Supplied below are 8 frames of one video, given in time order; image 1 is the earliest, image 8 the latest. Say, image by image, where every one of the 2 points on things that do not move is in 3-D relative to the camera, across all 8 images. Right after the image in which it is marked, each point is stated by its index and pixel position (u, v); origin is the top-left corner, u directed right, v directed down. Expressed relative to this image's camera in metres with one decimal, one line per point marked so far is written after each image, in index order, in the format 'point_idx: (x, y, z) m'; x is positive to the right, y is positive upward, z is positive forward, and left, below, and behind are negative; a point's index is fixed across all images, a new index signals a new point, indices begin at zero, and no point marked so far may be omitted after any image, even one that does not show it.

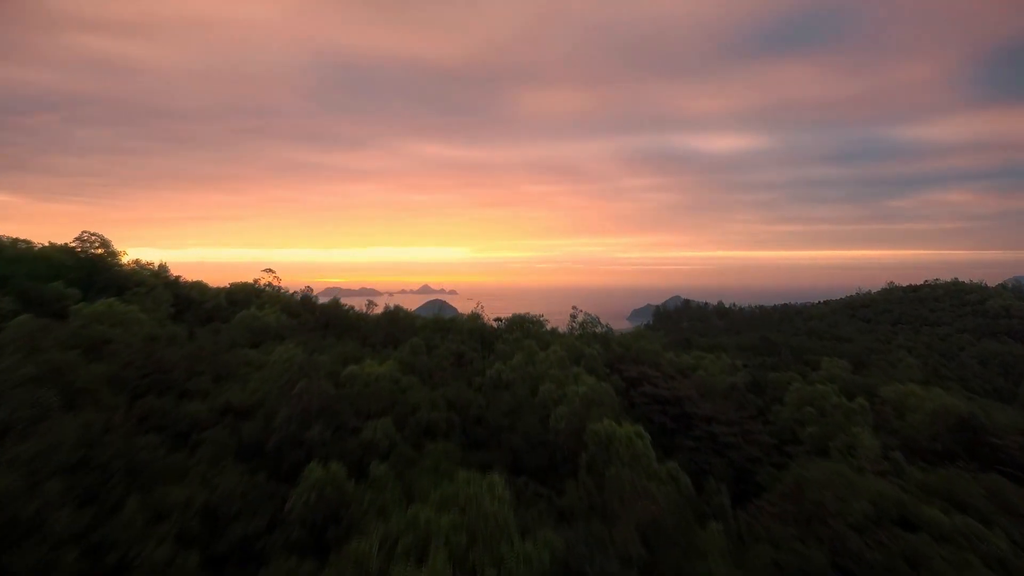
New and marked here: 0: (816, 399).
0: (+4.3, -1.6, +7.7) m
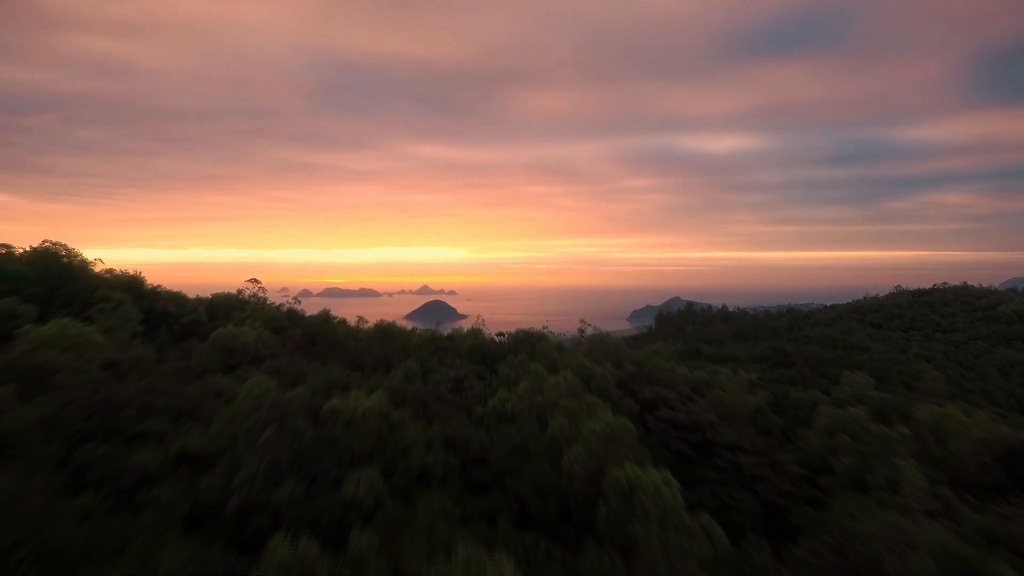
0: (+4.4, -1.8, +7.1) m
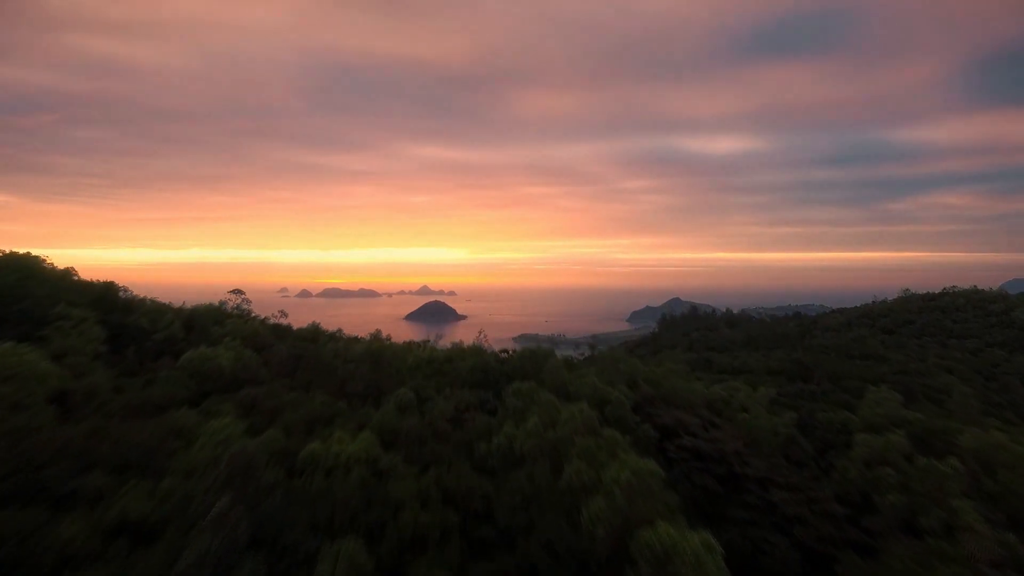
0: (+4.4, -1.9, +6.4) m
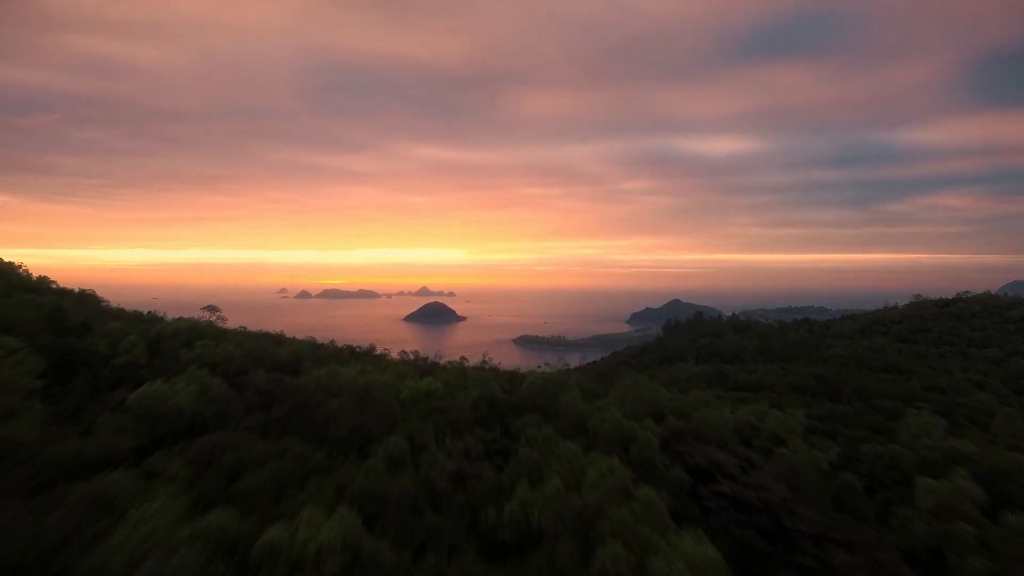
0: (+4.5, -2.2, +5.5) m
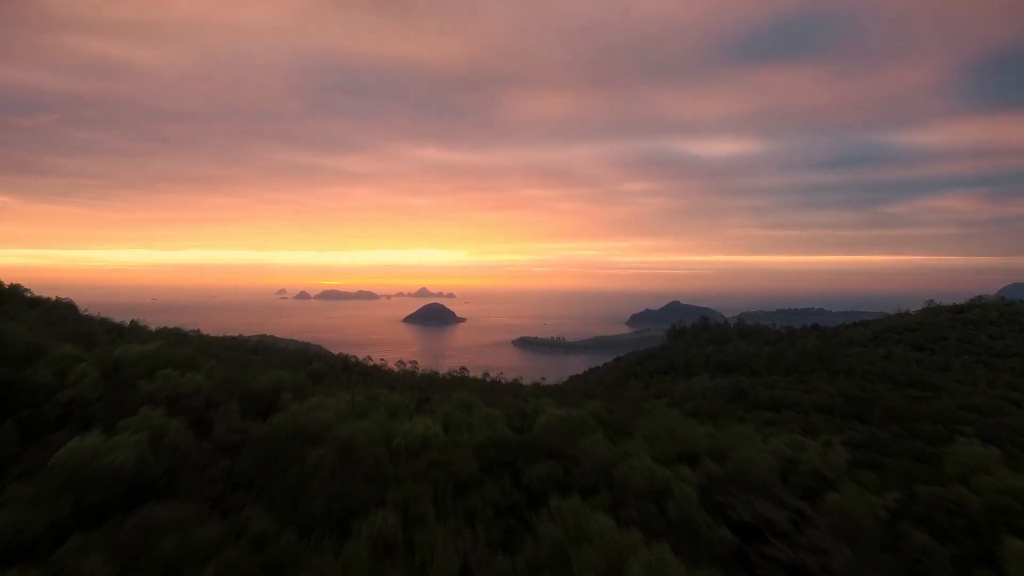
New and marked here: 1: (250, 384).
0: (+4.6, -2.4, +4.6) m
1: (-2.9, -1.1, +6.1) m
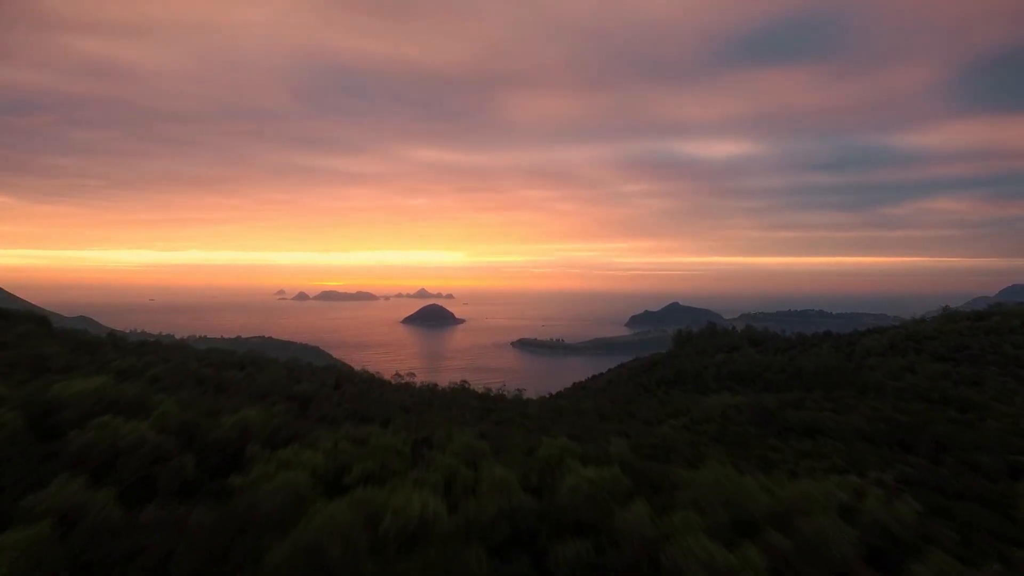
0: (+4.8, -2.6, +3.6) m
1: (-2.8, -1.3, +5.1) m
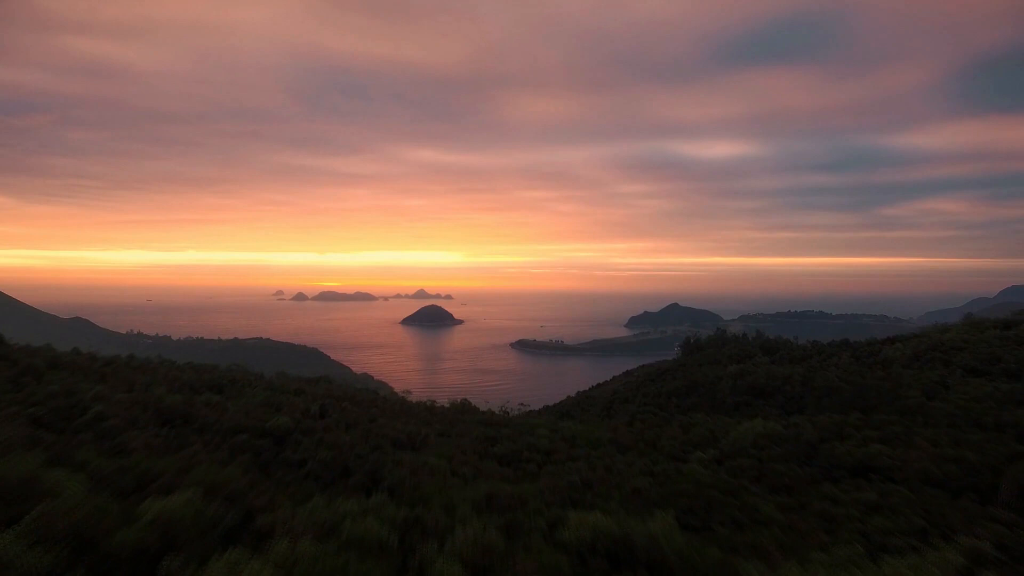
0: (+5.0, -3.0, +2.1) m
1: (-2.6, -1.6, +3.6) m
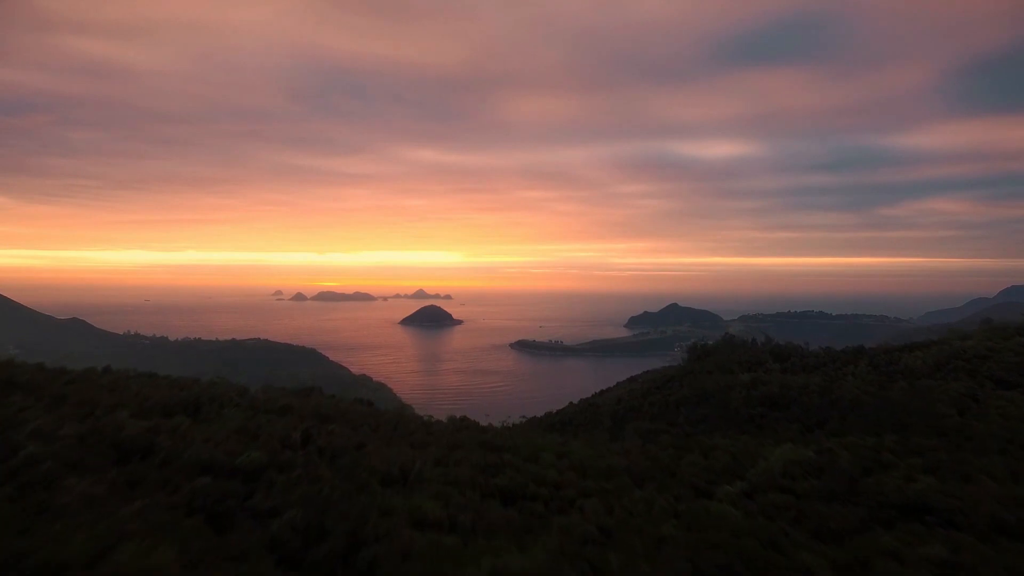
0: (+5.1, -3.2, +0.9) m
1: (-2.5, -1.9, +2.4) m
